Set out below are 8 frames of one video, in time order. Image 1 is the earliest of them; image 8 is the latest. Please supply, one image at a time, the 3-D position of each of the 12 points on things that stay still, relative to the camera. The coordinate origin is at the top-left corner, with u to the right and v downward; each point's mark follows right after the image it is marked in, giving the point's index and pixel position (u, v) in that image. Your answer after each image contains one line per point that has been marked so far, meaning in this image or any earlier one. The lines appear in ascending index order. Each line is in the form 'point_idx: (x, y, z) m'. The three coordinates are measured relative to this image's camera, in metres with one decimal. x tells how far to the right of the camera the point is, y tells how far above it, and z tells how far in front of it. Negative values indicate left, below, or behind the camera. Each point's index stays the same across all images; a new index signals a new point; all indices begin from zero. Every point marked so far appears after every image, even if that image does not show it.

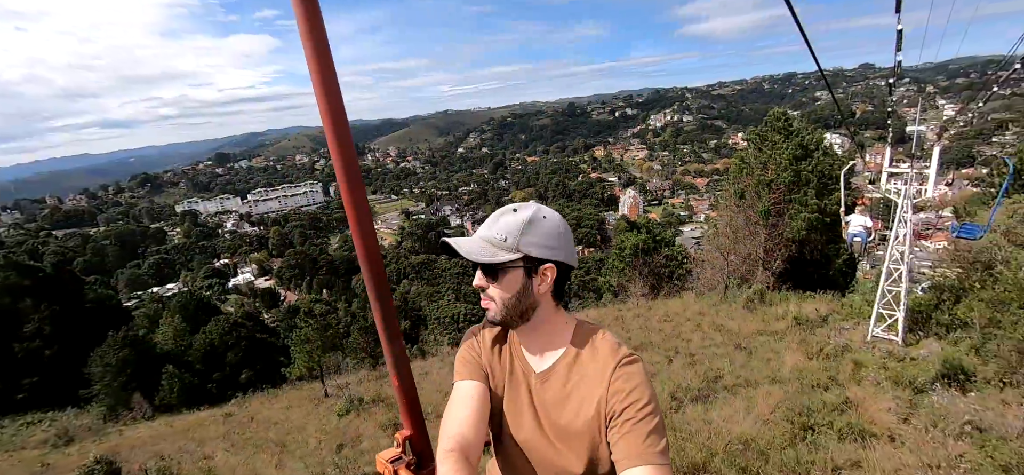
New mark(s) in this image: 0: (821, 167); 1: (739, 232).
0: (+10.1, +2.3, +11.9) m
1: (+7.6, +0.2, +12.1) m
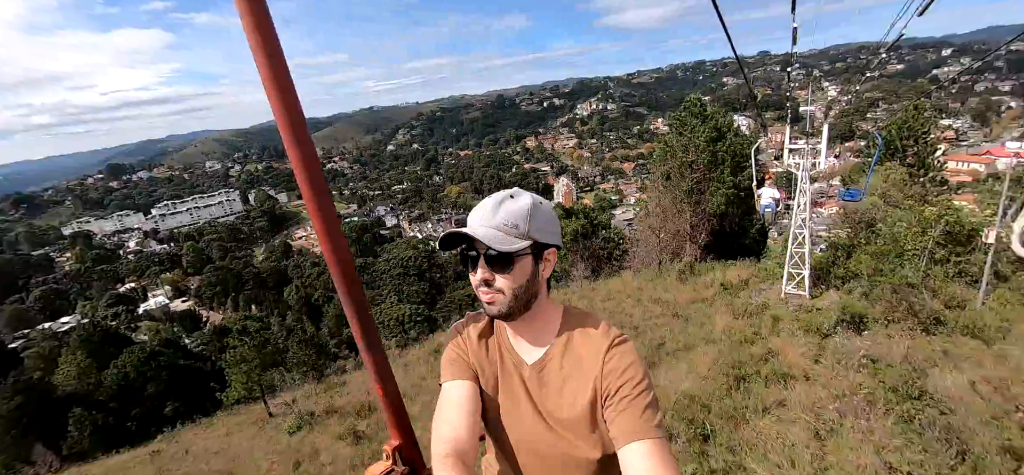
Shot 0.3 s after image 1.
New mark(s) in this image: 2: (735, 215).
0: (+8.0, +3.3, +13.2) m
1: (+5.6, +1.0, +13.1) m
2: (+8.4, +0.8, +13.8) m
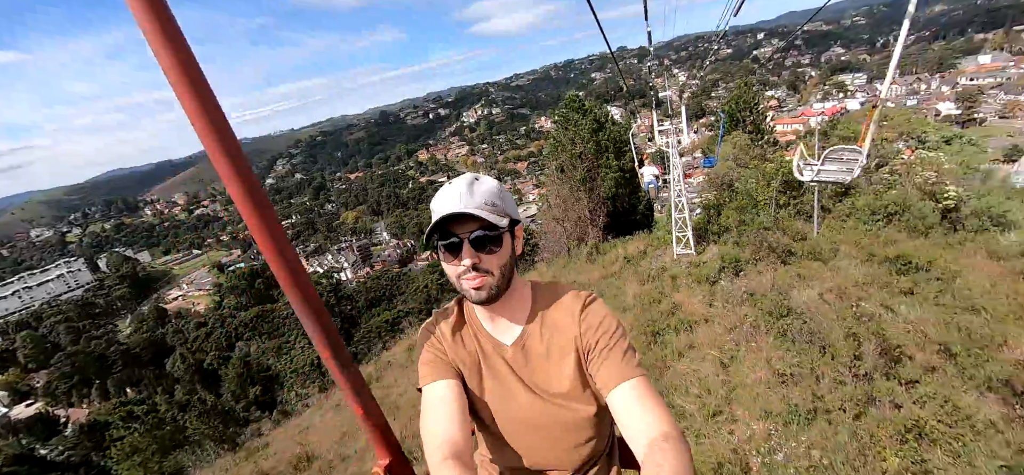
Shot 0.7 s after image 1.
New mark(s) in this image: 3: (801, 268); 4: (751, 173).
0: (+4.0, +4.2, +14.8) m
1: (+2.2, +1.5, +14.1) m
2: (+4.7, +1.8, +15.4) m
3: (+5.3, -0.6, +6.5) m
4: (+7.5, +2.0, +11.4) m
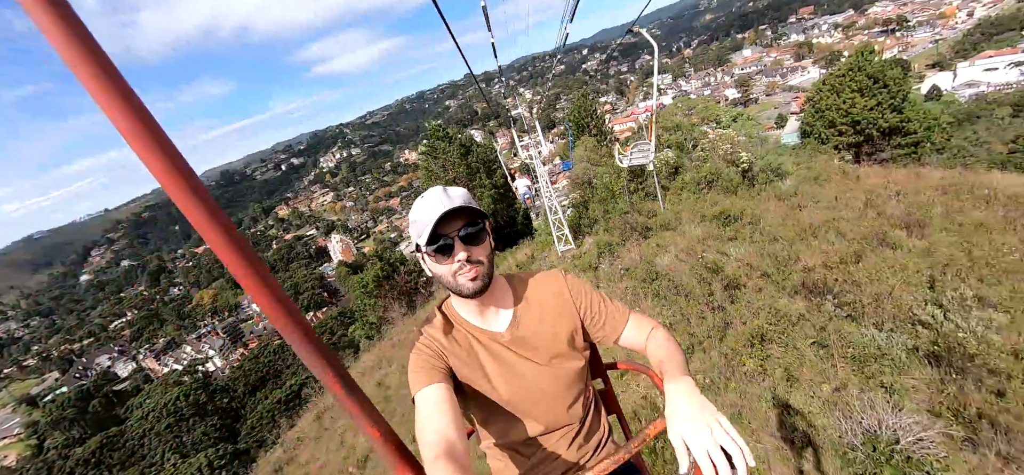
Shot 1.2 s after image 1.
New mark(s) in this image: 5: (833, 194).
0: (-1.5, +3.5, +15.6) m
1: (-2.3, +0.5, +14.3) m
2: (-0.4, +1.3, +16.3) m
3: (+3.2, 0.0, +7.9) m
4: (+3.3, +2.5, +13.3) m
5: (+6.1, +0.8, +6.9) m
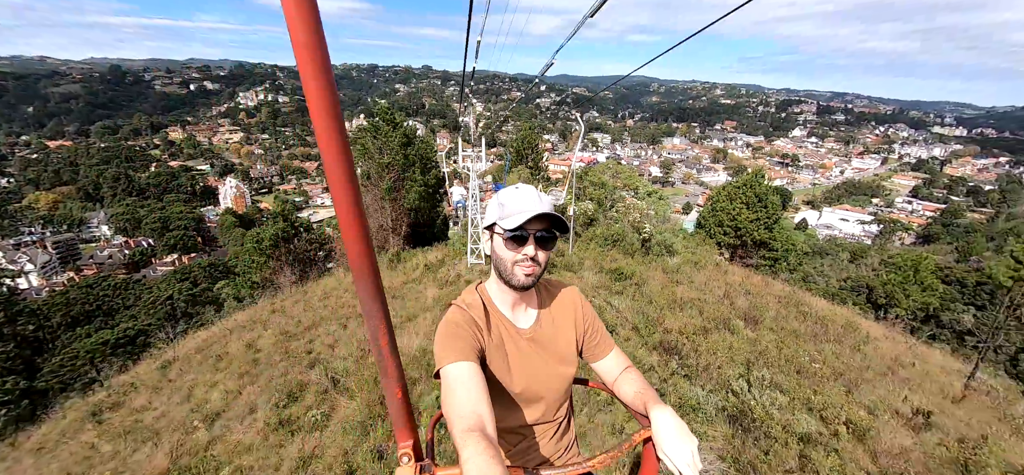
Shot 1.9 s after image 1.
0: (-4.0, +3.7, +15.3) m
1: (-5.3, +1.2, +13.7) m
2: (-3.8, +1.3, +16.1) m
3: (+1.2, -0.9, +8.7) m
4: (+0.7, +1.5, +14.1) m
5: (+4.3, -0.9, +8.4) m
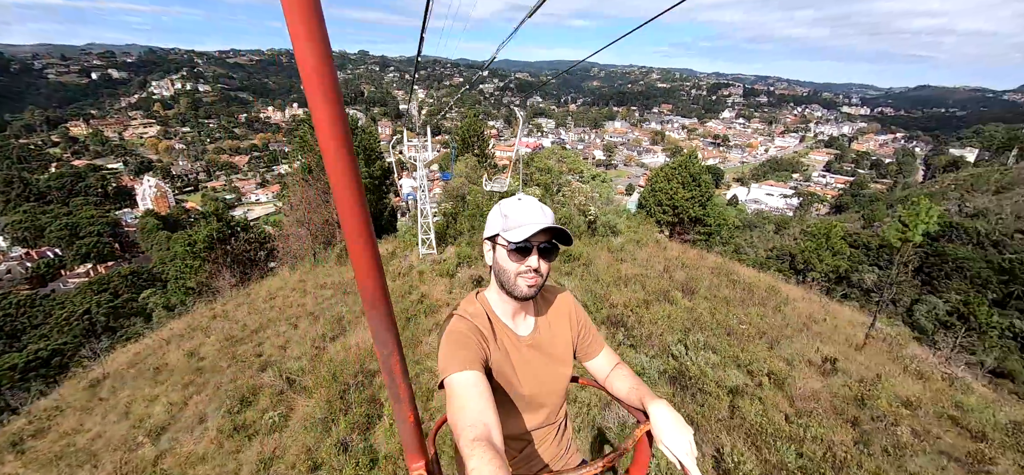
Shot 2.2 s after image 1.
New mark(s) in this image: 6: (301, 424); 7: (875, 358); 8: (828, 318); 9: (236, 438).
0: (-6.1, +3.9, +14.7) m
1: (-7.1, +1.3, +13.1) m
2: (-5.9, +1.6, +15.6) m
3: (+0.1, -0.5, +8.9) m
4: (-1.2, +2.0, +14.2) m
5: (+3.3, -0.4, +9.1) m
6: (-1.9, -1.6, +3.2) m
7: (+5.9, -2.0, +5.9) m
8: (+6.5, -1.7, +7.5) m
9: (-2.4, -1.7, +3.2) m
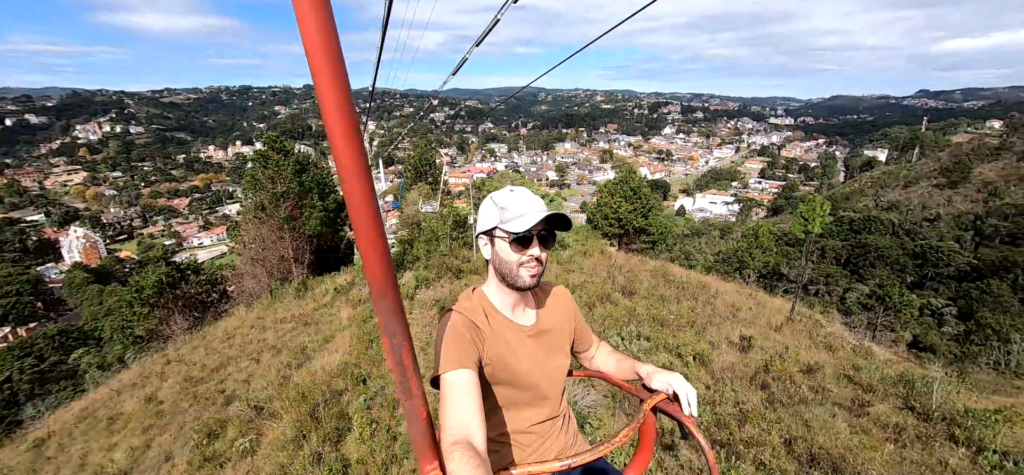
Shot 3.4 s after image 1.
0: (-8.1, +2.5, +14.7) m
1: (-8.6, -0.1, +12.8) m
2: (-7.7, +0.1, +15.5) m
3: (-1.0, -1.1, +9.3) m
4: (-3.0, +1.0, +14.6) m
5: (+2.2, -0.7, +9.8) m
6: (-2.2, -1.9, +3.4) m
7: (+5.2, -1.8, +6.8) m
8: (+5.7, -1.6, +8.5) m
9: (-2.8, -2.1, +3.3) m
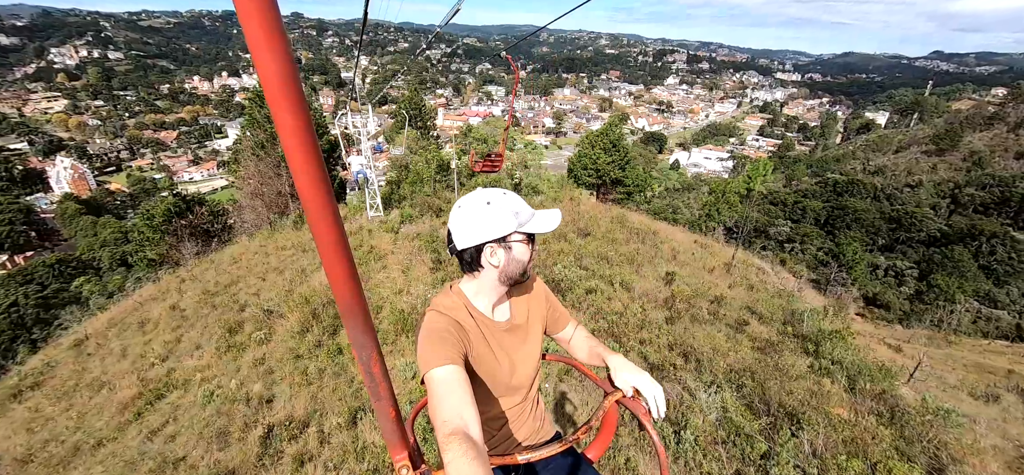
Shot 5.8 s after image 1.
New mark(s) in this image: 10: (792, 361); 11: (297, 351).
0: (-8.7, +5.0, +14.8) m
1: (-9.3, +2.2, +13.3) m
2: (-8.5, +2.7, +16.0) m
3: (-1.6, +0.4, +10.2) m
4: (-3.7, +3.2, +15.1) m
5: (+1.5, +0.7, +10.7) m
6: (-2.8, -1.2, +4.4) m
7: (+4.6, -0.9, +8.0) m
8: (+5.0, -0.4, +9.7) m
9: (-3.3, -1.3, +4.3) m
10: (+3.5, -1.6, +4.6) m
11: (-2.5, -1.2, +4.2) m
